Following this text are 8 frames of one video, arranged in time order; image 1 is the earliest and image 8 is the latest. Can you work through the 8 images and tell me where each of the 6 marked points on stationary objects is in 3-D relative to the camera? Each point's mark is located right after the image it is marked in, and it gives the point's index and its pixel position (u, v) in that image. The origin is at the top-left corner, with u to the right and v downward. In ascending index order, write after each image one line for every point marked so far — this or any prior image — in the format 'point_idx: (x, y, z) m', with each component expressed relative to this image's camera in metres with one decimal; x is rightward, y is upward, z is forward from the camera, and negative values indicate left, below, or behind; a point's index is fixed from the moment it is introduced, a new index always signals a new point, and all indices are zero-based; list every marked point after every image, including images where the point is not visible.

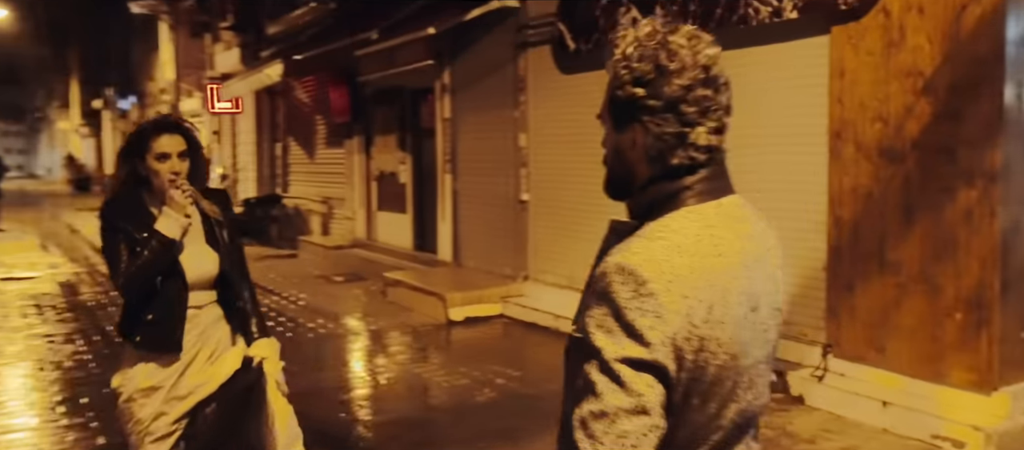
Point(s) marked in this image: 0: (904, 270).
0: (+2.3, -0.3, +5.3) m
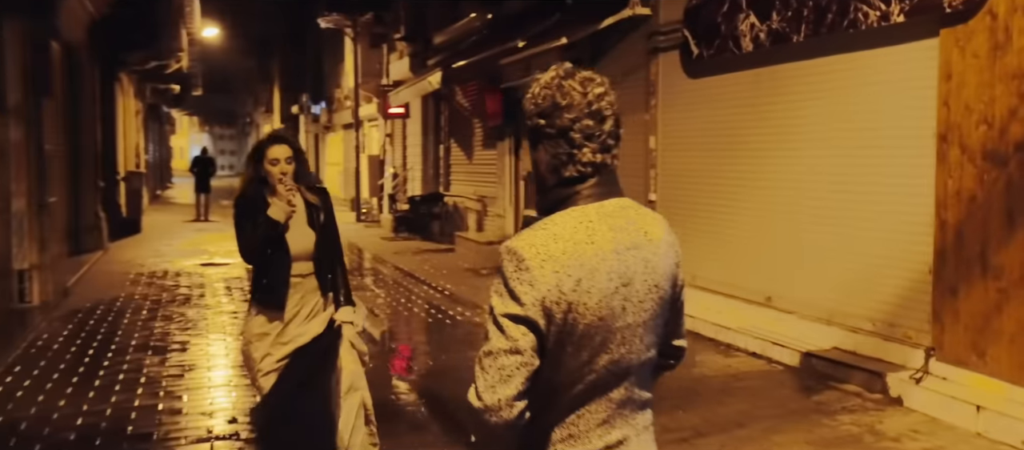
0: (+2.9, -0.3, +5.3) m
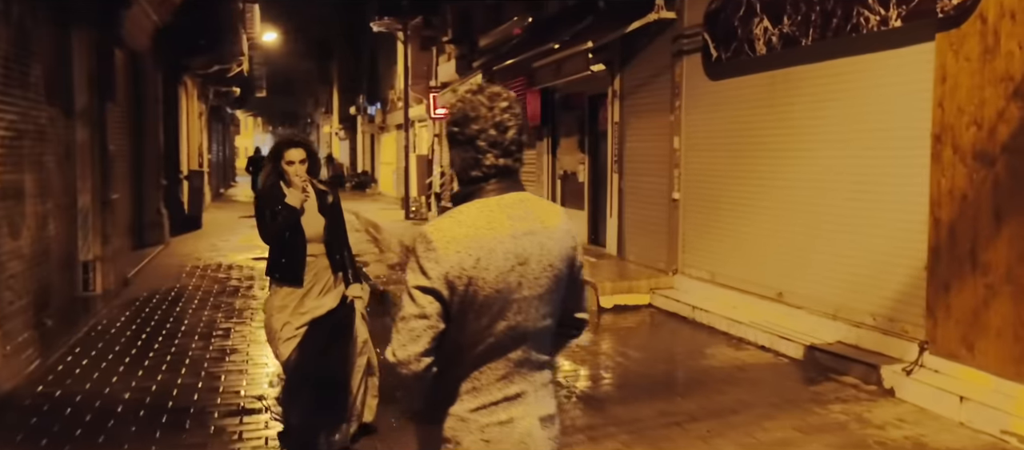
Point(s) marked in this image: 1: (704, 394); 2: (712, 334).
0: (+2.9, -0.3, +5.5) m
1: (+1.3, -1.2, +6.4) m
2: (+1.8, -1.0, +8.1) m
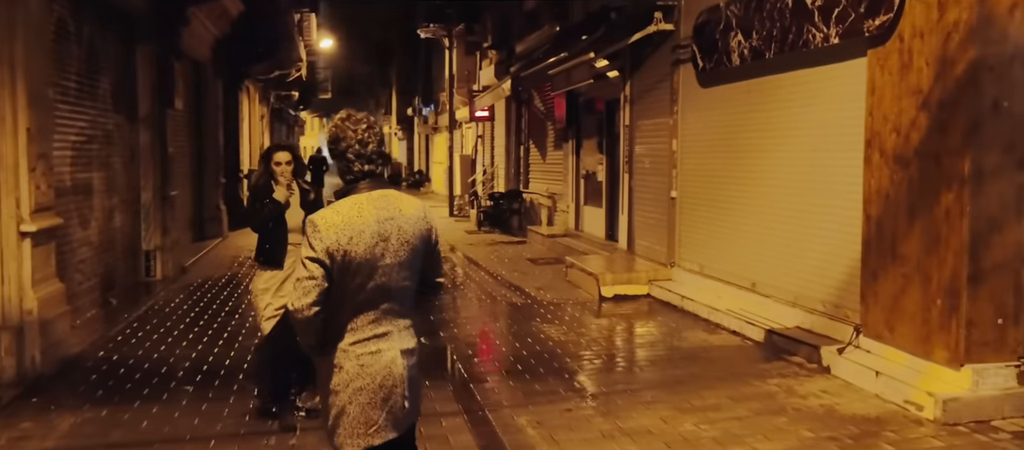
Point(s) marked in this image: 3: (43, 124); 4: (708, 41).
0: (+2.7, -0.2, +6.2) m
1: (+1.2, -1.1, +7.2) m
2: (+1.8, -0.9, +8.9) m
3: (-3.5, +0.8, +6.9) m
4: (+2.0, +1.8, +9.1) m
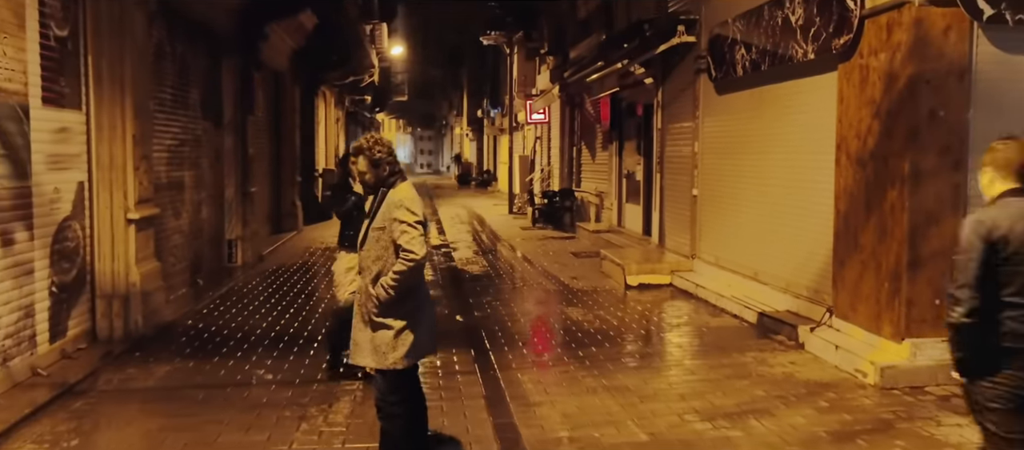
0: (+2.8, -0.2, +7.1) m
1: (+1.4, -1.1, +8.3) m
2: (+2.1, -0.9, +9.9) m
3: (-3.4, +0.9, +8.4) m
4: (+2.3, +1.9, +10.1) m
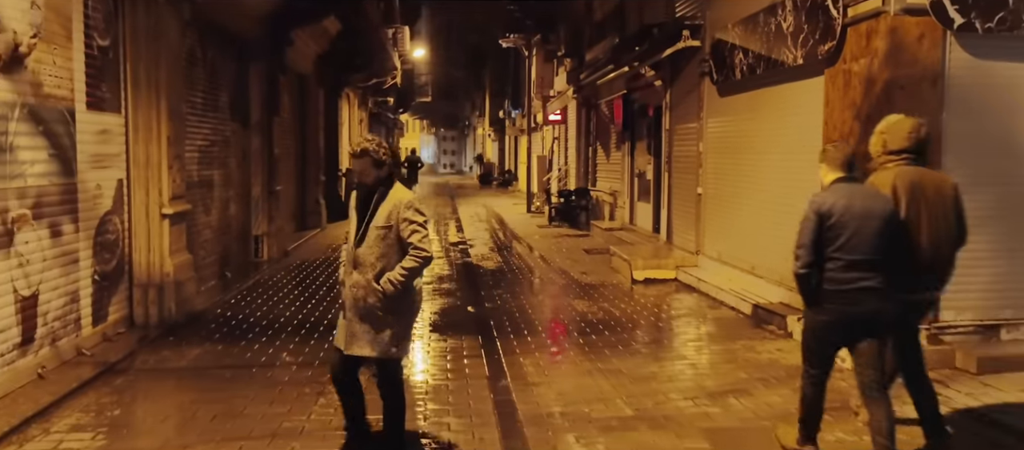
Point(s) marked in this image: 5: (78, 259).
0: (+2.8, -0.2, +7.6) m
1: (+1.4, -1.0, +8.8) m
2: (+2.2, -0.8, +10.4) m
3: (-3.3, +0.9, +9.0) m
4: (+2.4, +1.9, +10.6) m
5: (-3.4, -0.3, +7.1) m
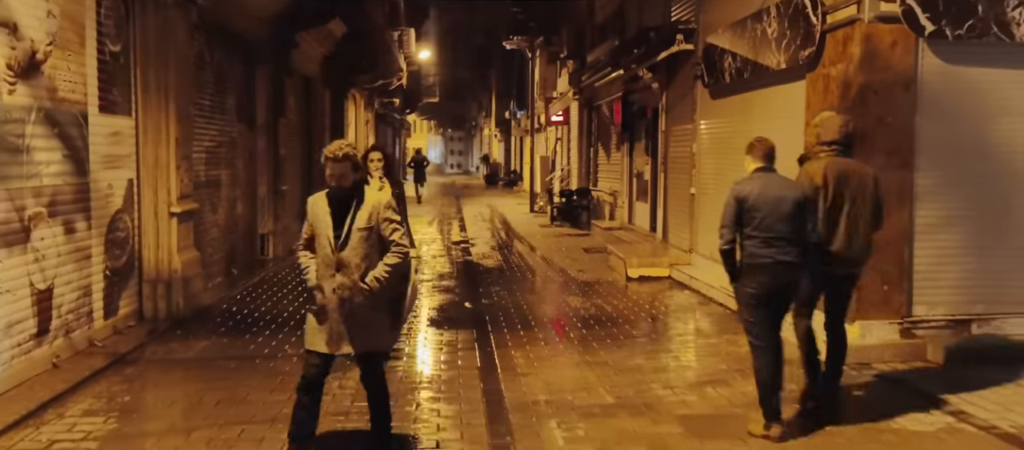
0: (+2.7, -0.2, +7.9) m
1: (+1.4, -1.0, +9.1) m
2: (+2.2, -0.8, +10.7) m
3: (-3.3, +0.9, +9.4) m
4: (+2.4, +1.9, +10.9) m
5: (-3.5, -0.2, +7.5) m
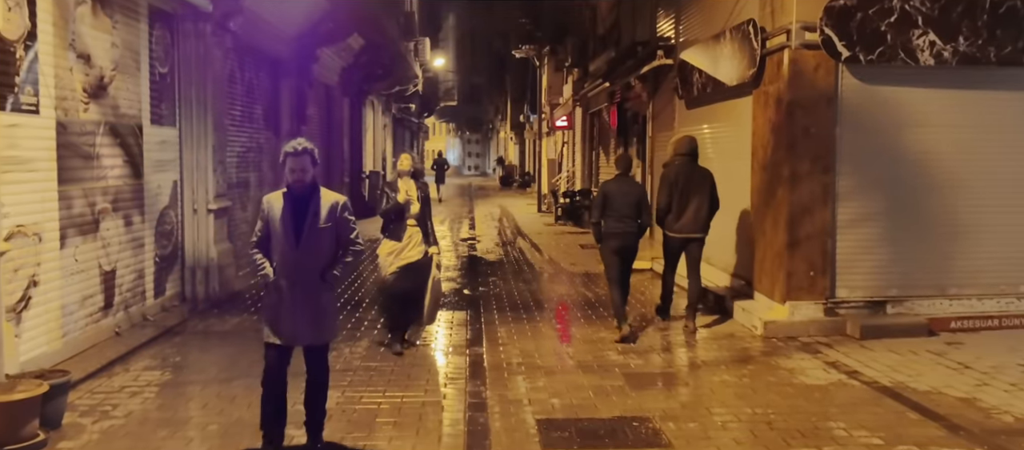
0: (+2.6, -0.1, +9.2) m
1: (+1.3, -1.0, +10.5) m
2: (+2.1, -0.8, +12.1) m
3: (-3.5, +1.0, +10.8) m
4: (+2.3, +2.0, +12.2) m
5: (-3.6, -0.2, +8.9) m
